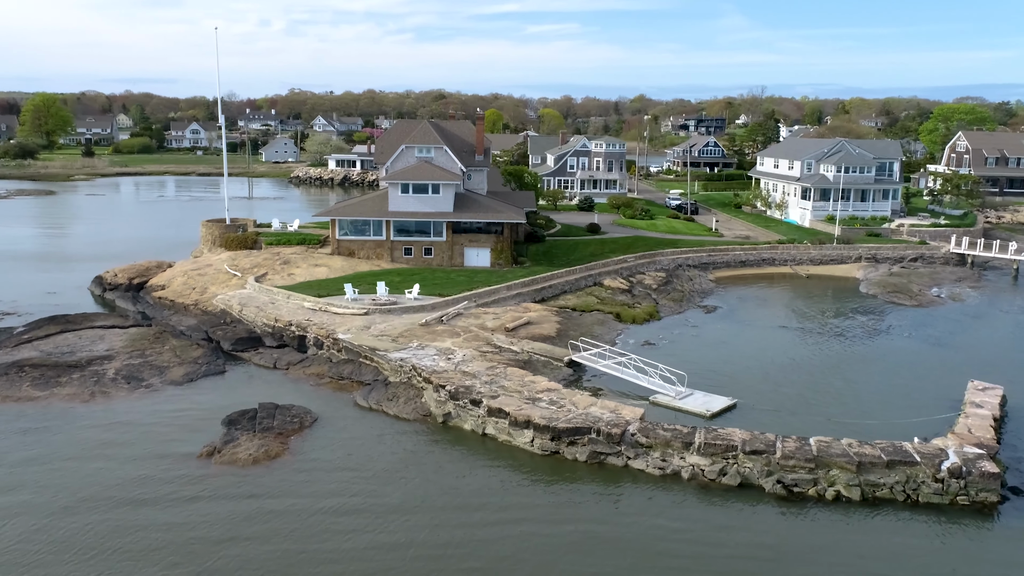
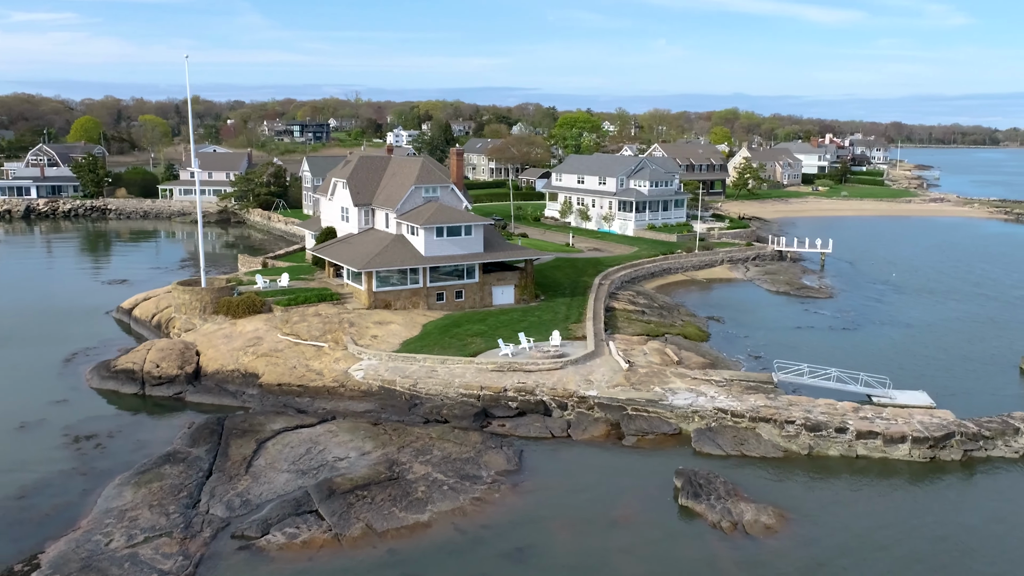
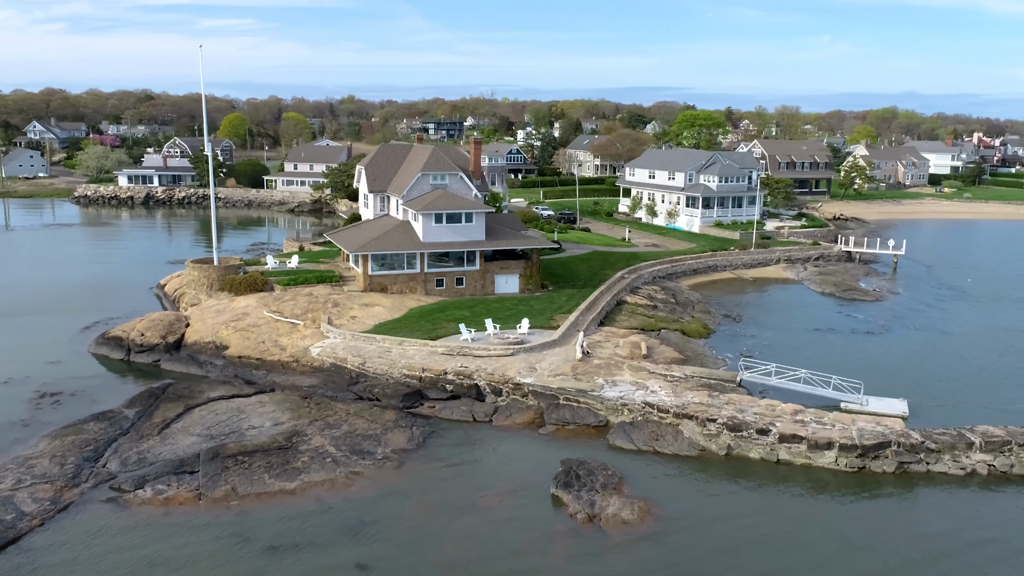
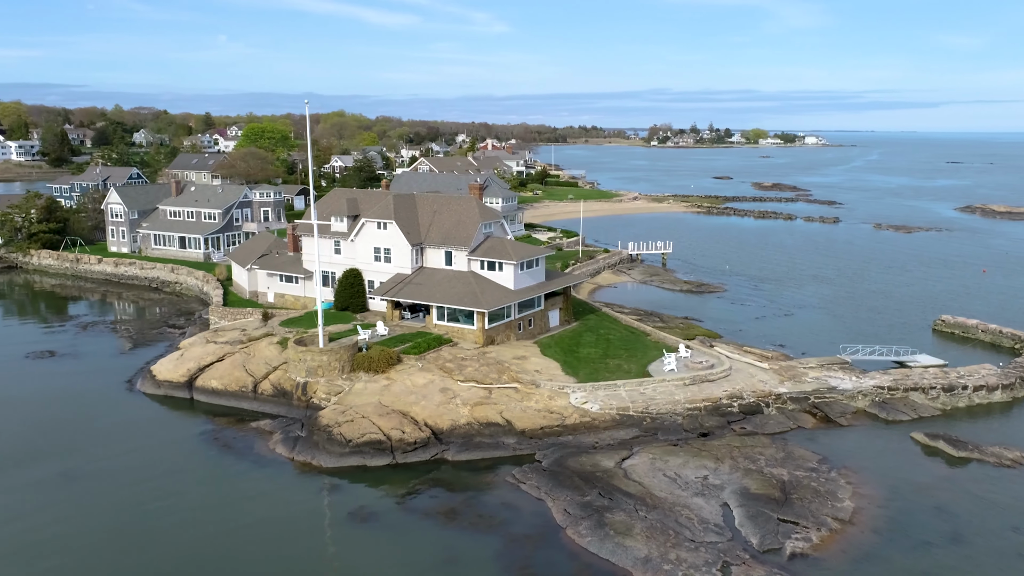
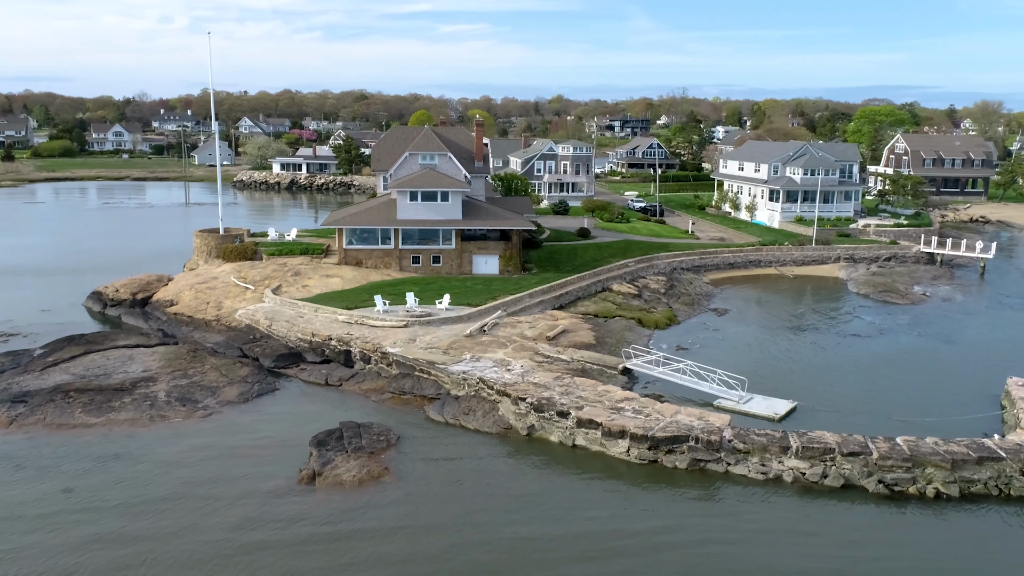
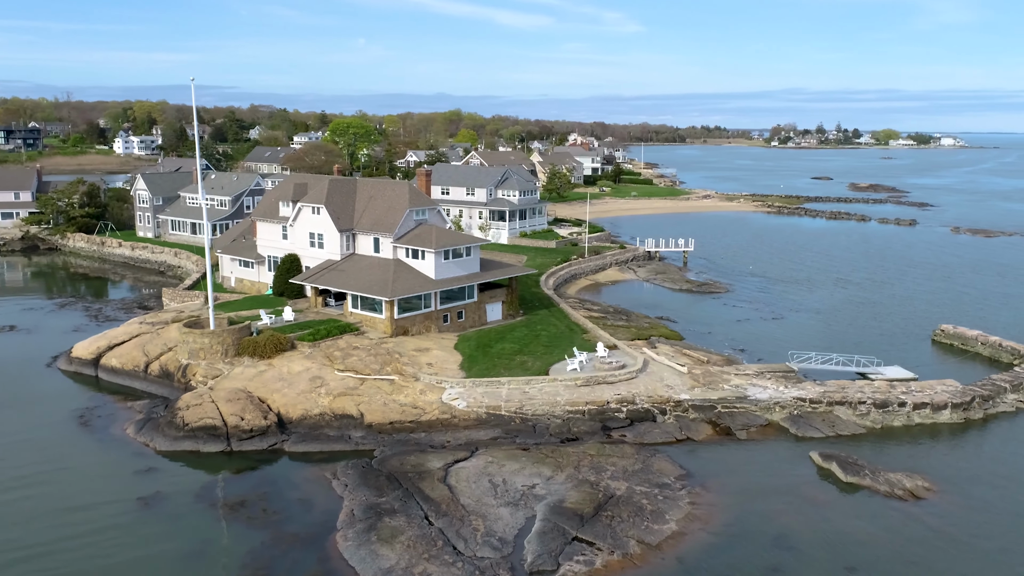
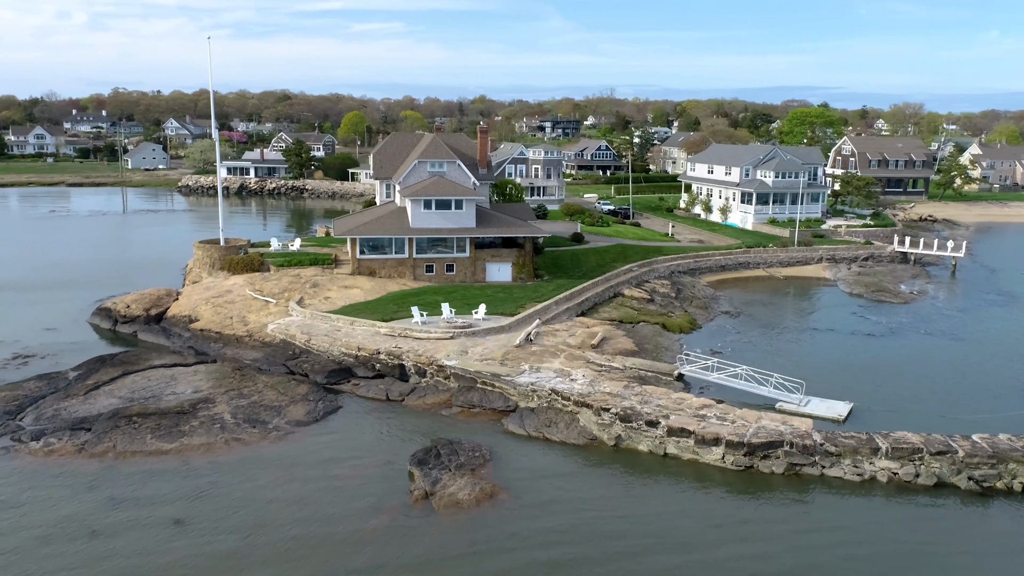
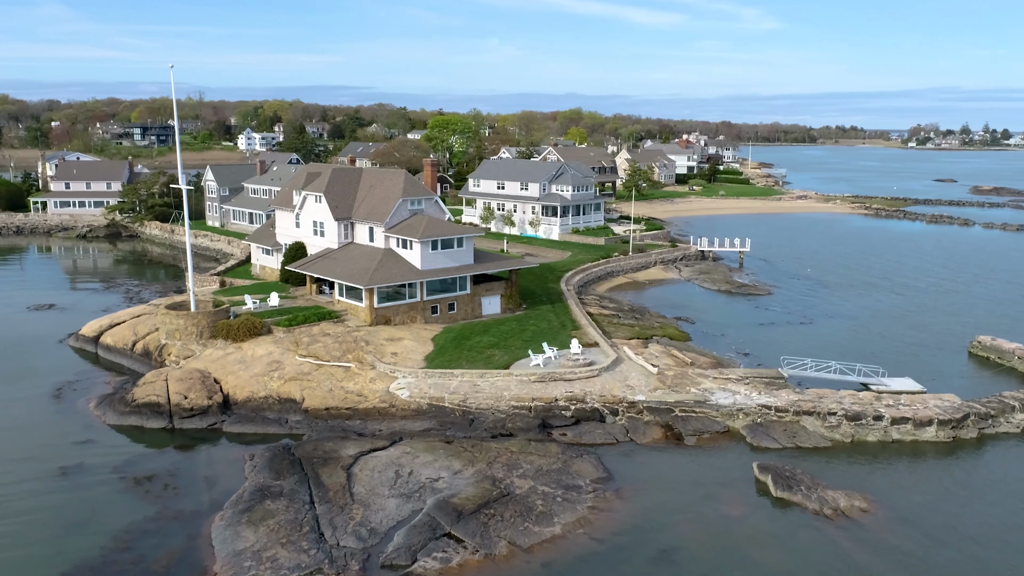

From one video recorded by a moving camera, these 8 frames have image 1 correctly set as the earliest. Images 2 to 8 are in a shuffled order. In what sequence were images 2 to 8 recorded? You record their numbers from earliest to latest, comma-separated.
5, 7, 3, 2, 8, 6, 4
